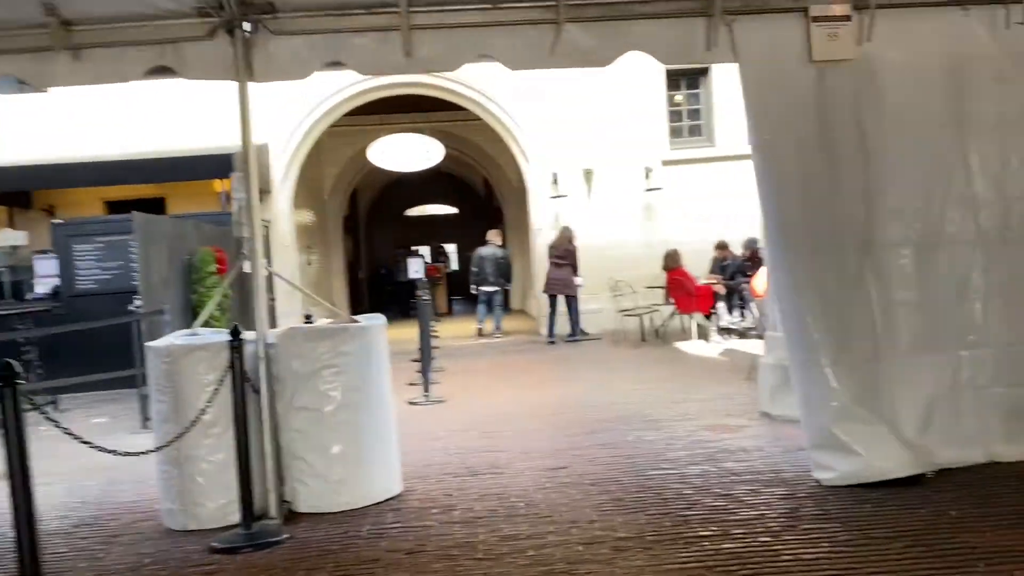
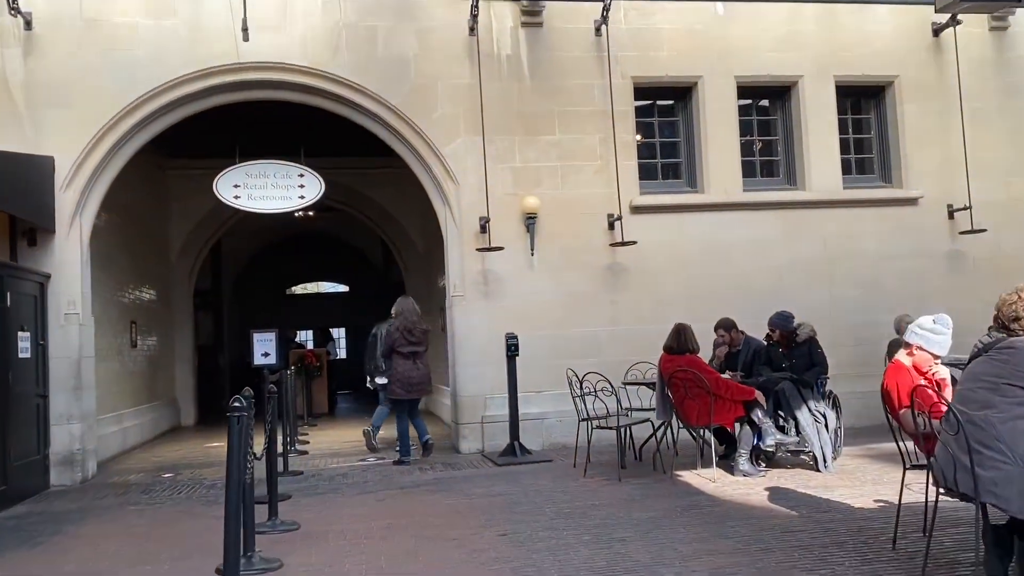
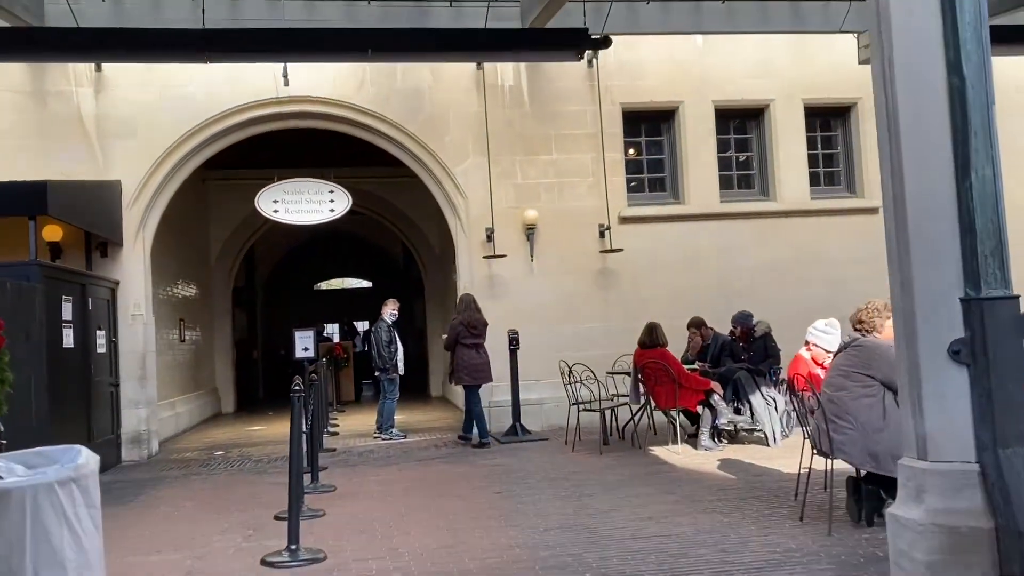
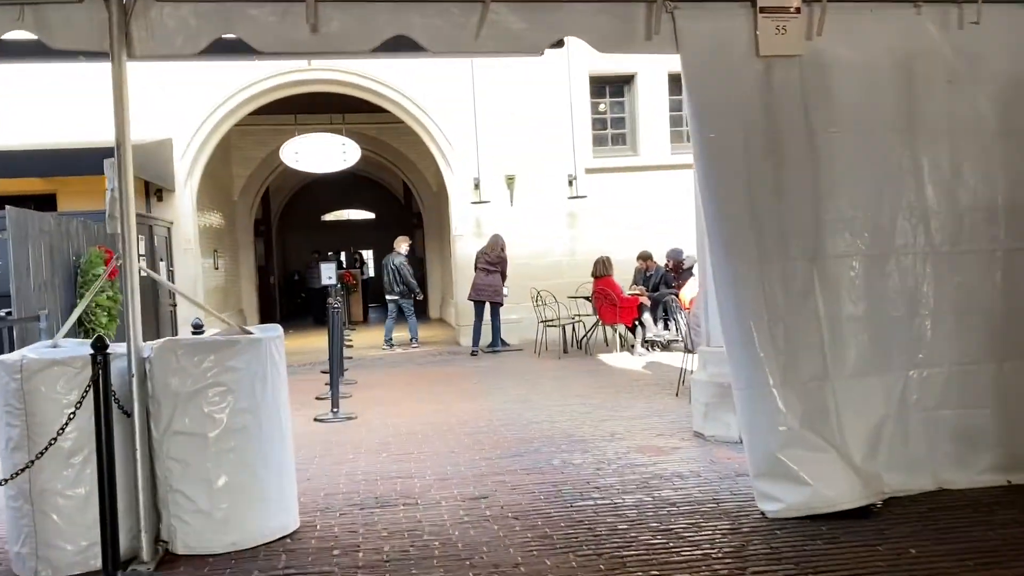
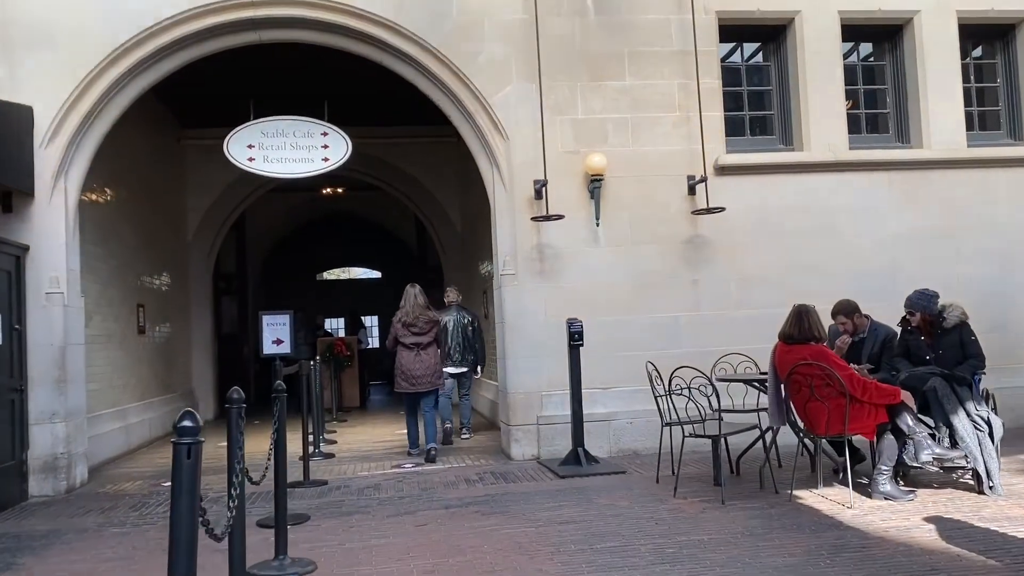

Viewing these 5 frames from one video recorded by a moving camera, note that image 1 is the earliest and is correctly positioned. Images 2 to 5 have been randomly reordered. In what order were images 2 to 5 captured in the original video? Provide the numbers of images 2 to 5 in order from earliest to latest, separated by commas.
4, 3, 2, 5
